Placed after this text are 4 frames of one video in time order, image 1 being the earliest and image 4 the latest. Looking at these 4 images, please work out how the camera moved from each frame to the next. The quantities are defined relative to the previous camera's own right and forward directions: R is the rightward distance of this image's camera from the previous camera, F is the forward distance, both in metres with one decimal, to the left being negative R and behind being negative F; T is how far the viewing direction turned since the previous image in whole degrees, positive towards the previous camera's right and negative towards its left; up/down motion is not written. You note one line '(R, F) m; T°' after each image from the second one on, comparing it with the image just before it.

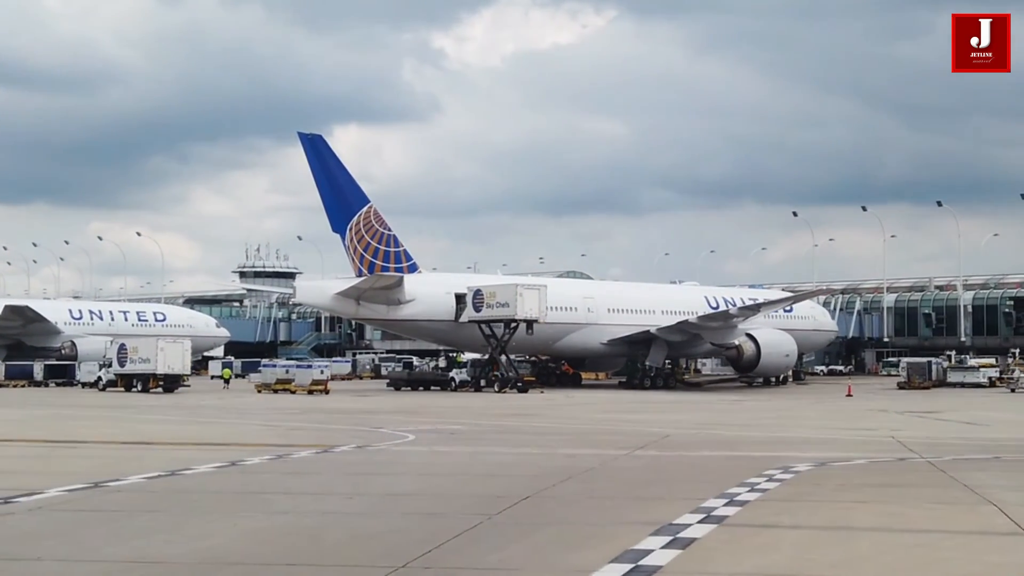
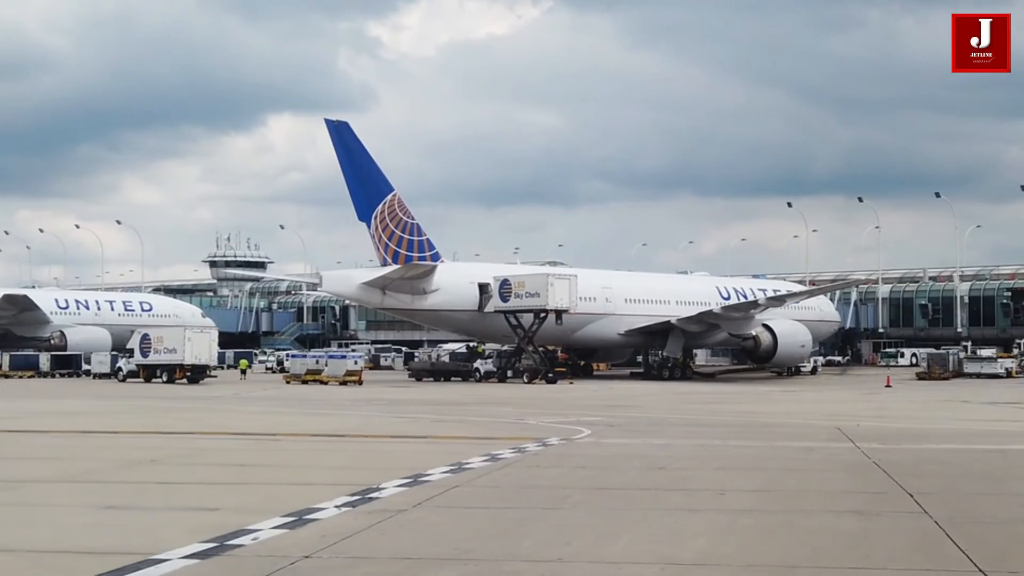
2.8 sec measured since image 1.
(-3.4, +0.5) m; +1°
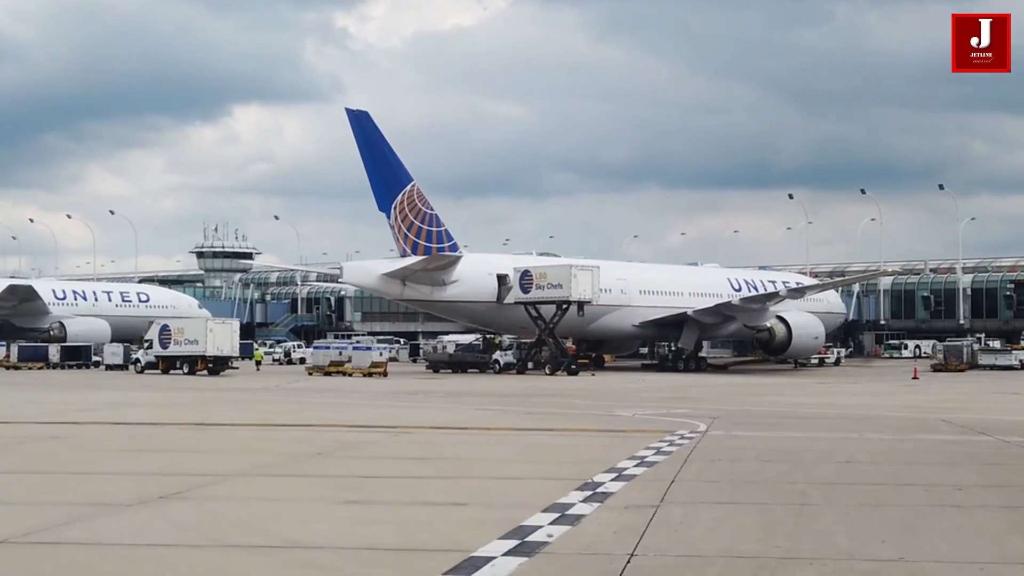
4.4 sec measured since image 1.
(-2.0, +0.2) m; +1°
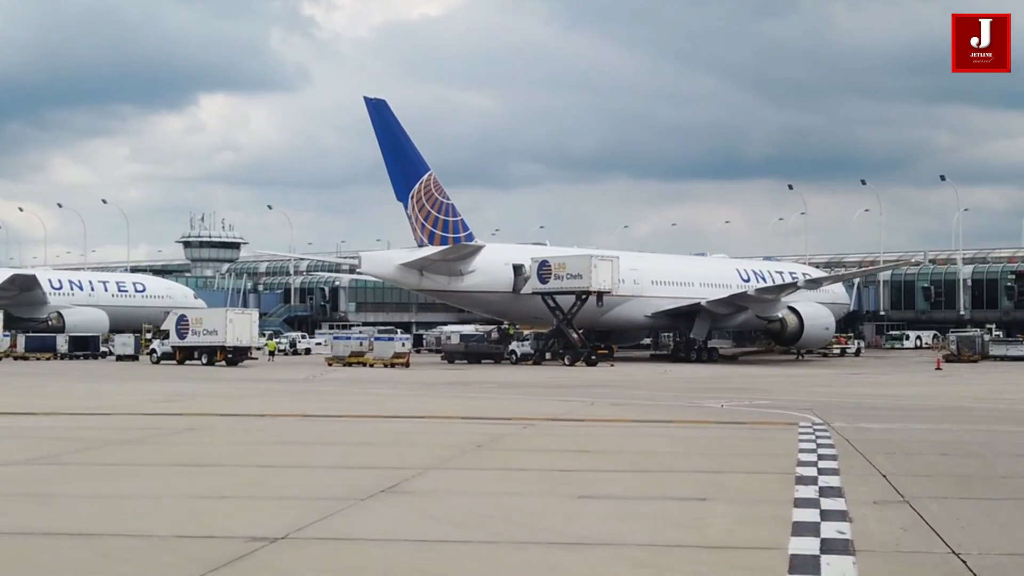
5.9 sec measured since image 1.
(-1.9, +0.2) m; +1°
